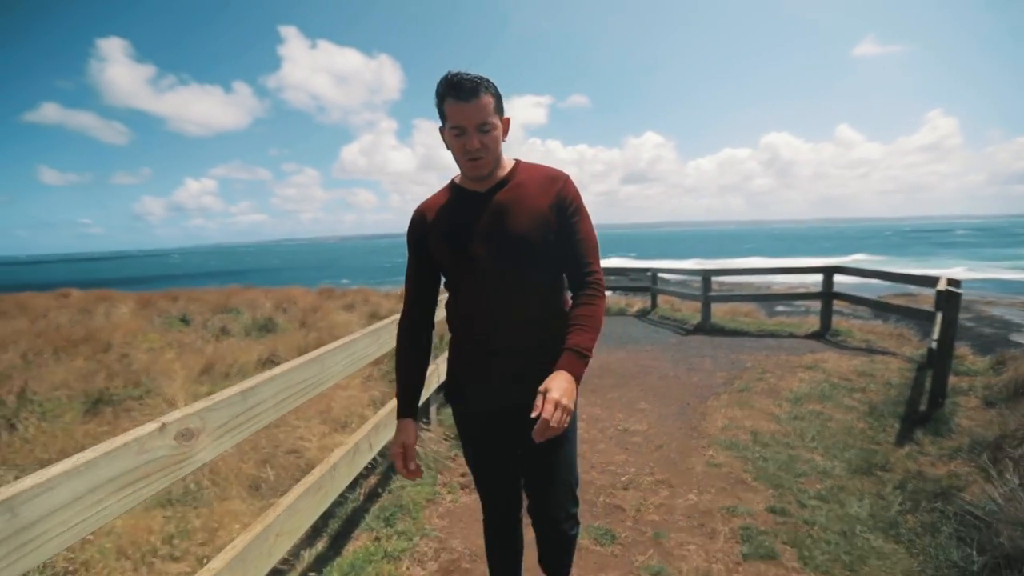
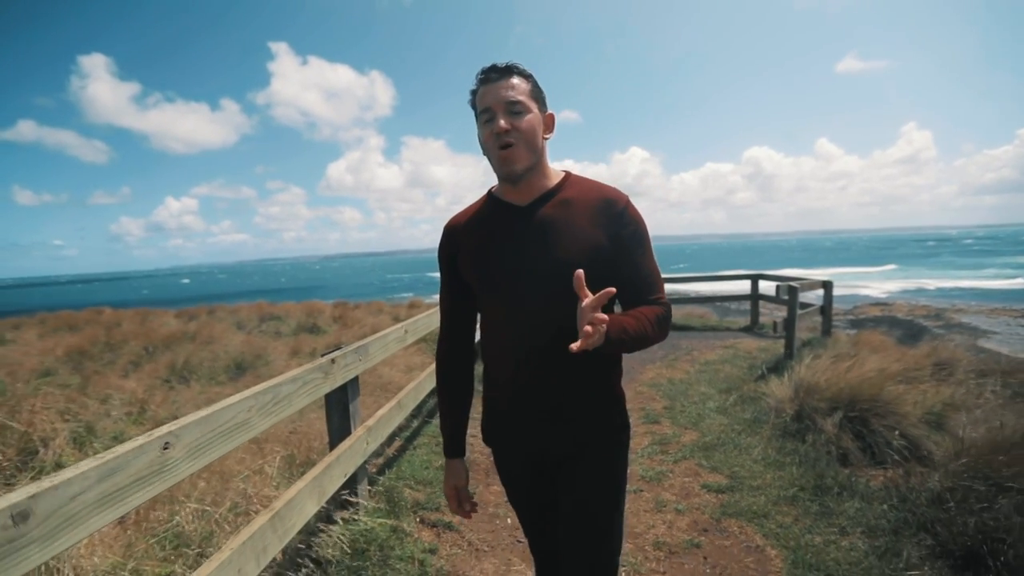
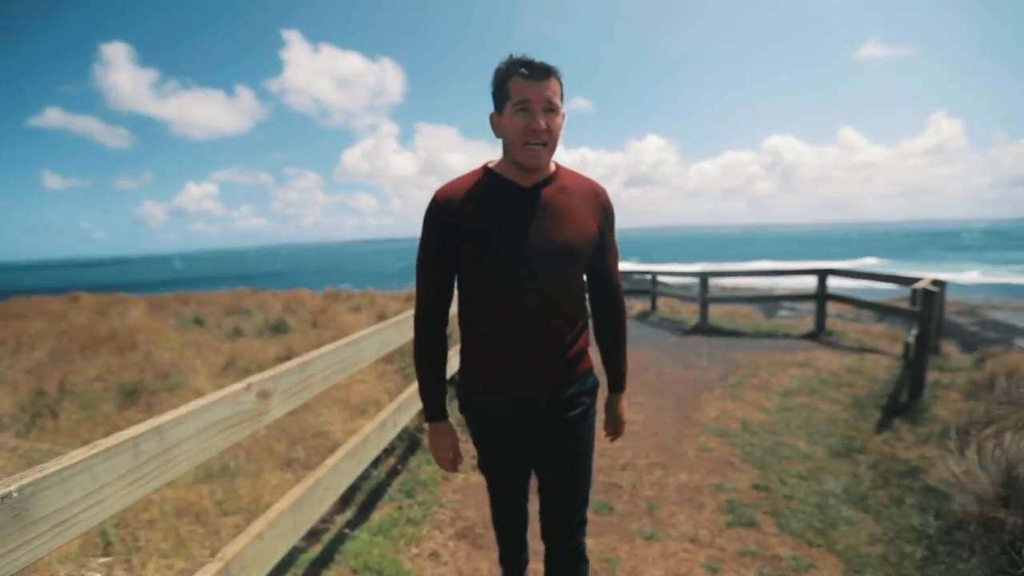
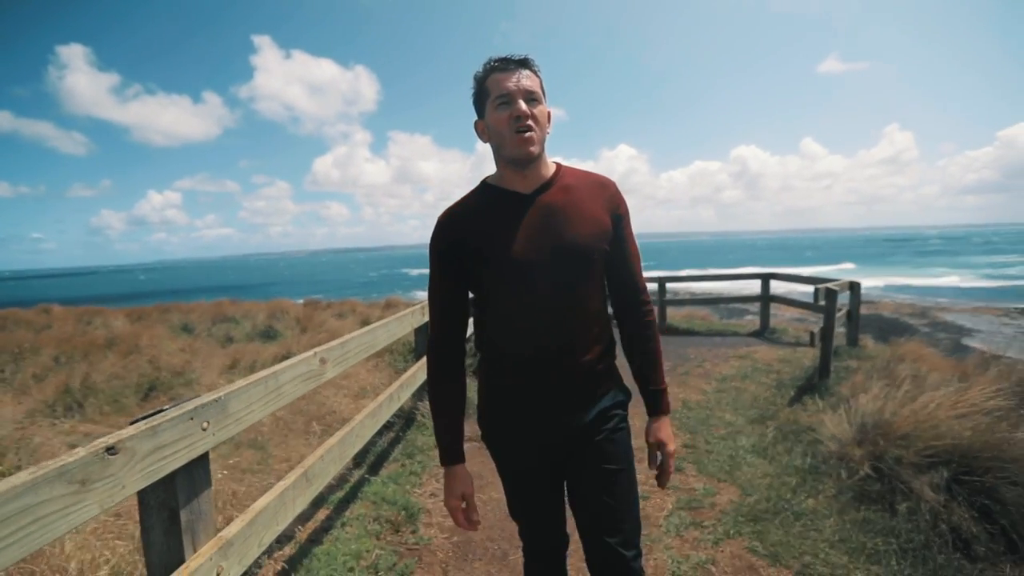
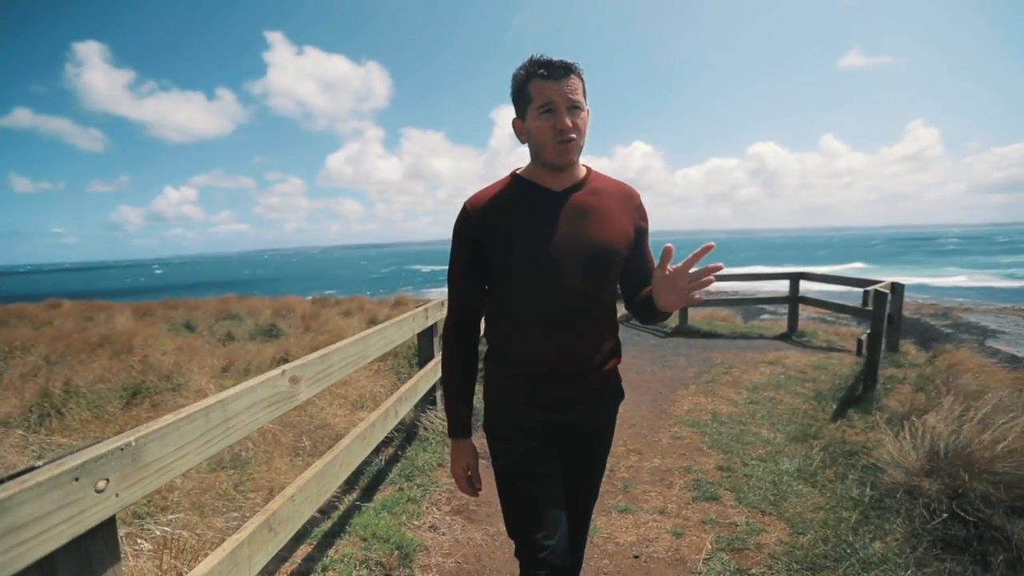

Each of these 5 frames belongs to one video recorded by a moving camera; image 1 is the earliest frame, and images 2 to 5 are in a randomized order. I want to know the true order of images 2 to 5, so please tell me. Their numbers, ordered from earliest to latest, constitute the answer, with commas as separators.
3, 5, 4, 2
